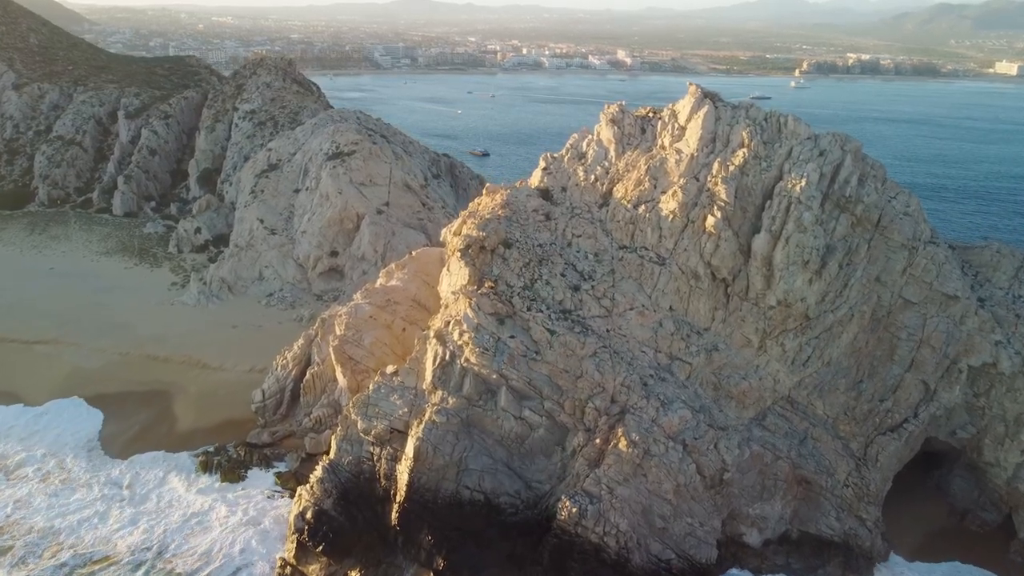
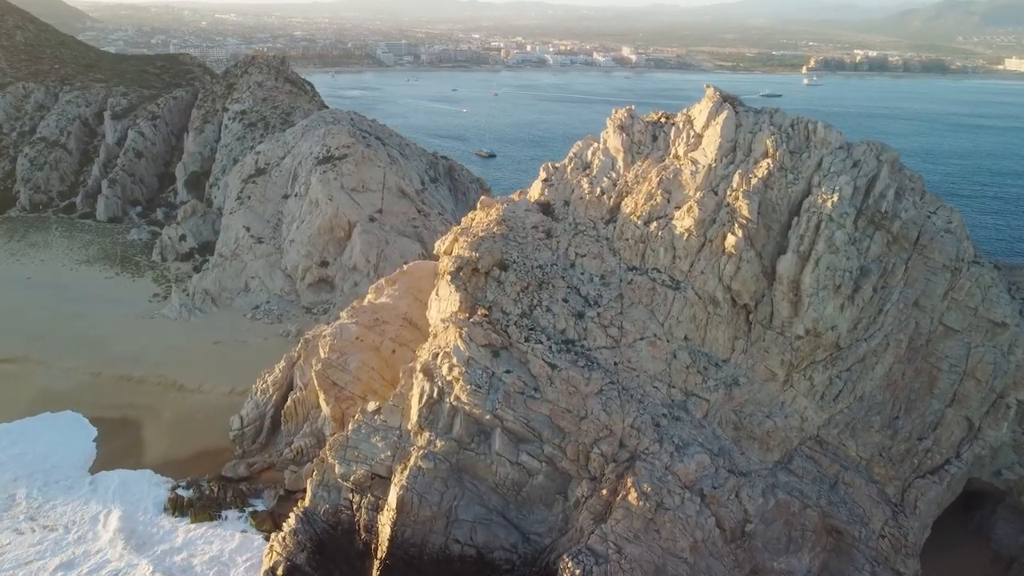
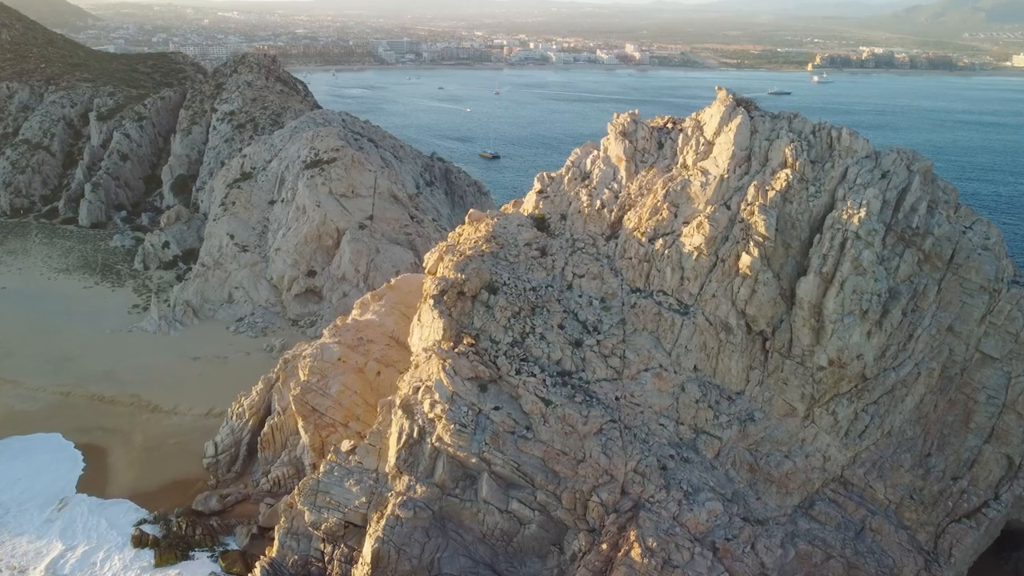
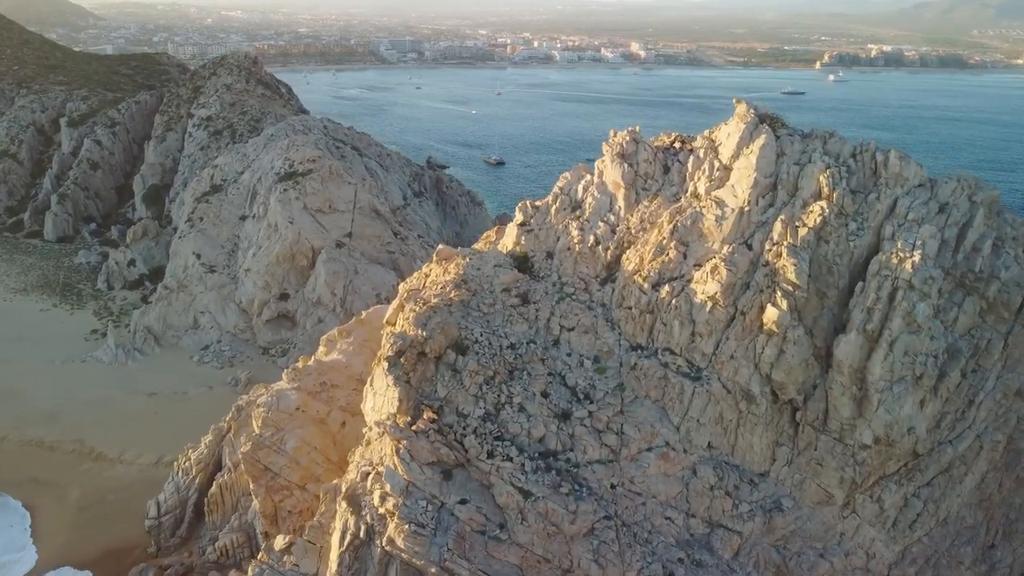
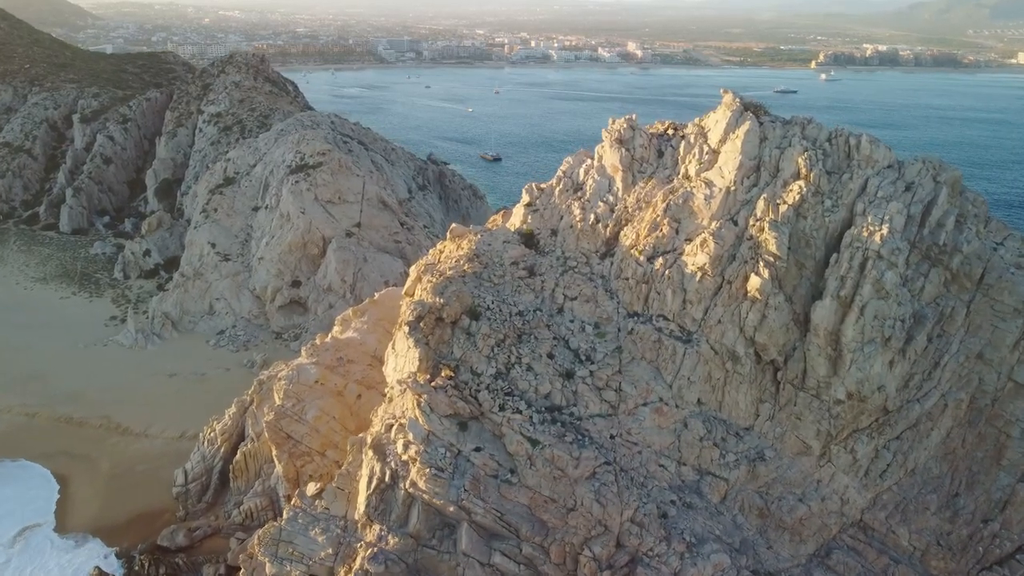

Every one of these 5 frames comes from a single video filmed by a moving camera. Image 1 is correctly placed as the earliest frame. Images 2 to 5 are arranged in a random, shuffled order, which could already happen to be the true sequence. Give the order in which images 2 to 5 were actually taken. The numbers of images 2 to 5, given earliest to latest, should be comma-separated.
2, 3, 5, 4
